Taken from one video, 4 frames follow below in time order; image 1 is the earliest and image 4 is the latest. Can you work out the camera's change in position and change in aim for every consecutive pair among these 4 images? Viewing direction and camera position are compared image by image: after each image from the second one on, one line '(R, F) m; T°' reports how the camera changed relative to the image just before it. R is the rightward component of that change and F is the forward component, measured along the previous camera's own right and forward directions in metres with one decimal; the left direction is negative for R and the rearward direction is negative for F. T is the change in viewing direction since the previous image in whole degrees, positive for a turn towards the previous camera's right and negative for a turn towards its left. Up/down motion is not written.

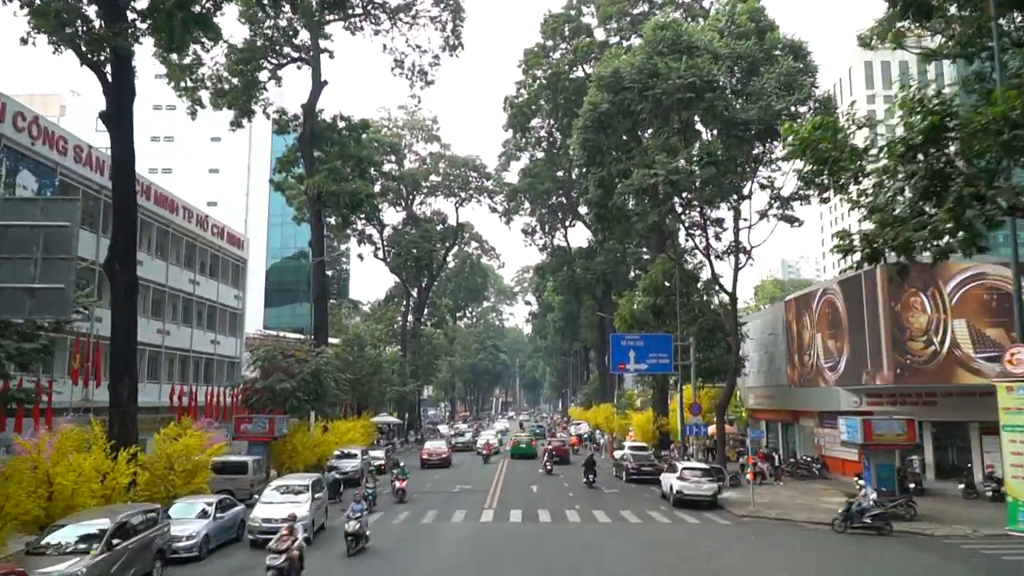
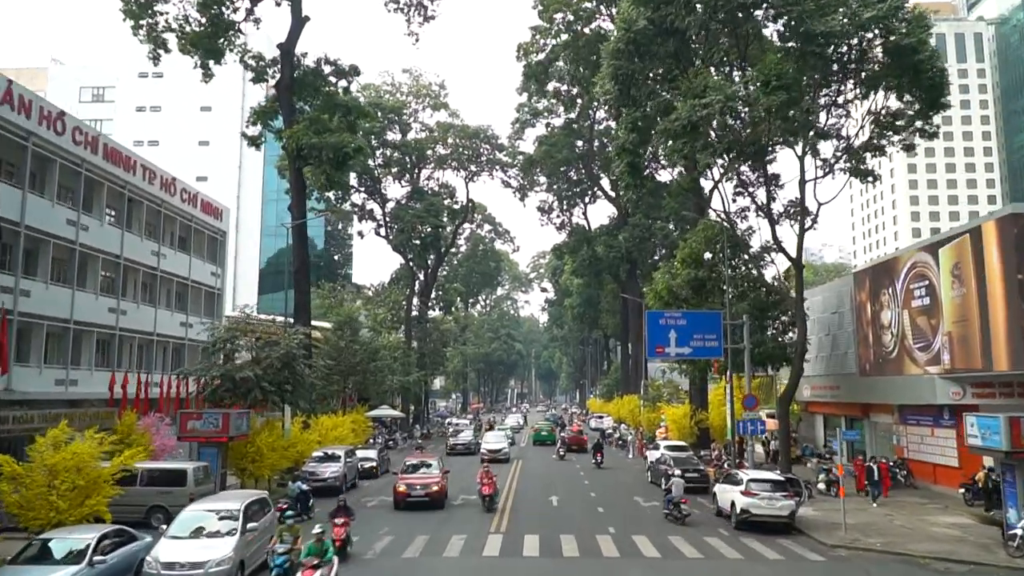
(0.0, +6.1) m; -1°
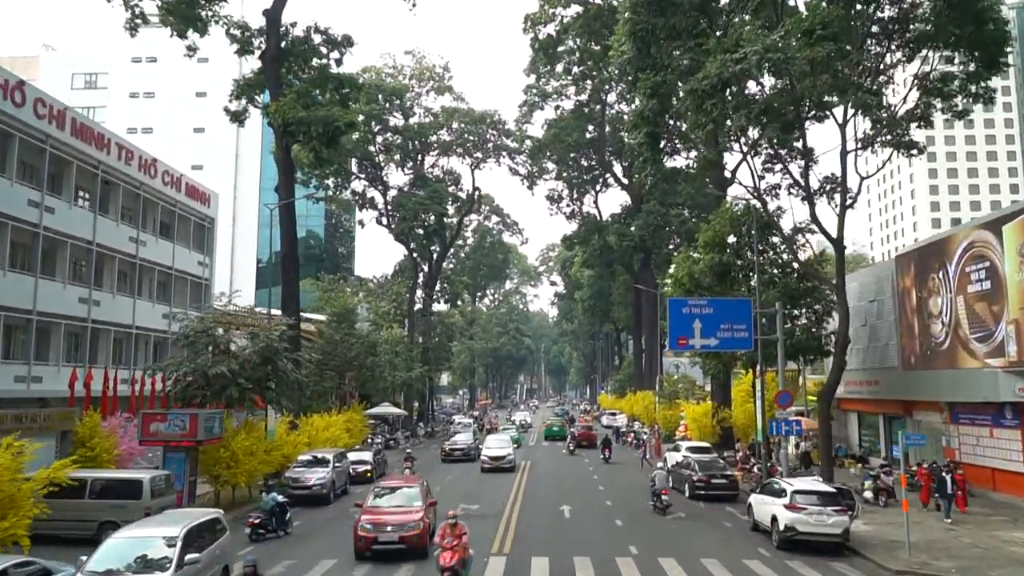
(+0.1, +2.9) m; -1°
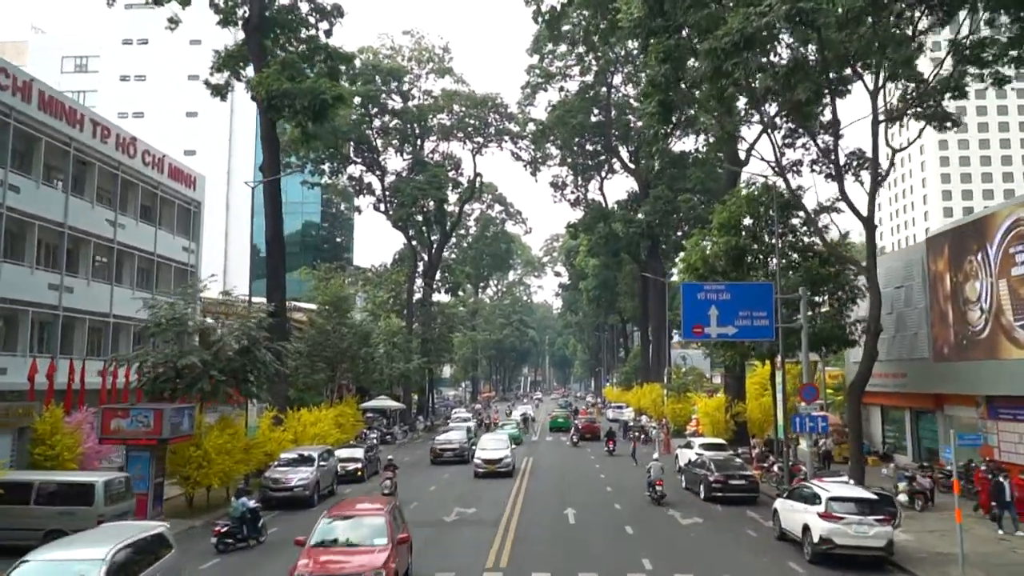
(+0.1, +2.1) m; 0°
